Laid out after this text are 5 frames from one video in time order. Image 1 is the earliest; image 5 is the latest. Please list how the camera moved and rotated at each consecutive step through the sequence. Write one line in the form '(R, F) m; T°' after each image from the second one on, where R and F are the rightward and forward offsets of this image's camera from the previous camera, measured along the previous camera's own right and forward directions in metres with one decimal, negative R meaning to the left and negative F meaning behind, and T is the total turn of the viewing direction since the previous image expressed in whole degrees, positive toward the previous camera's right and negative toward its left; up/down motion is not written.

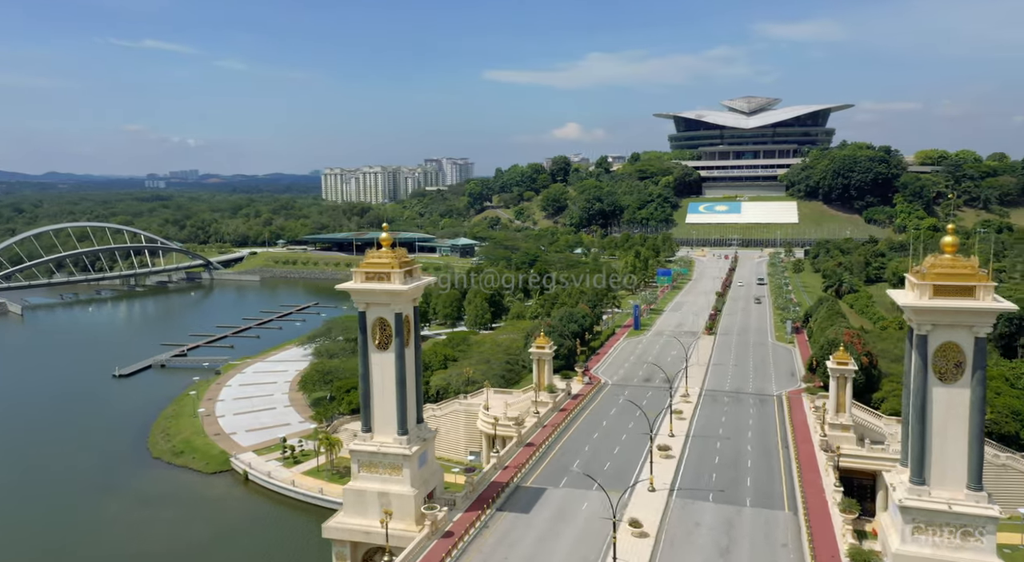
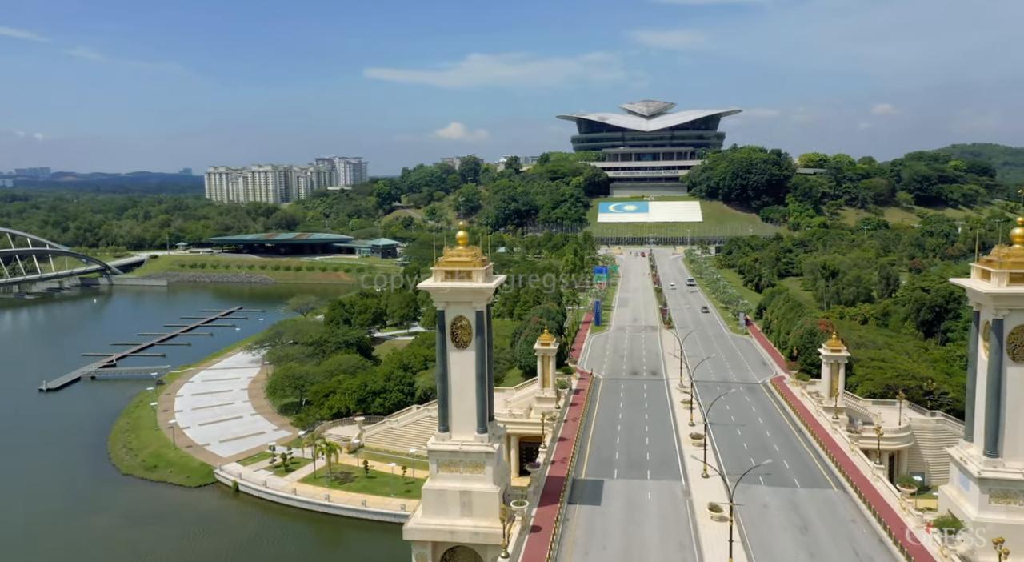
(-5.4, +0.1) m; +8°
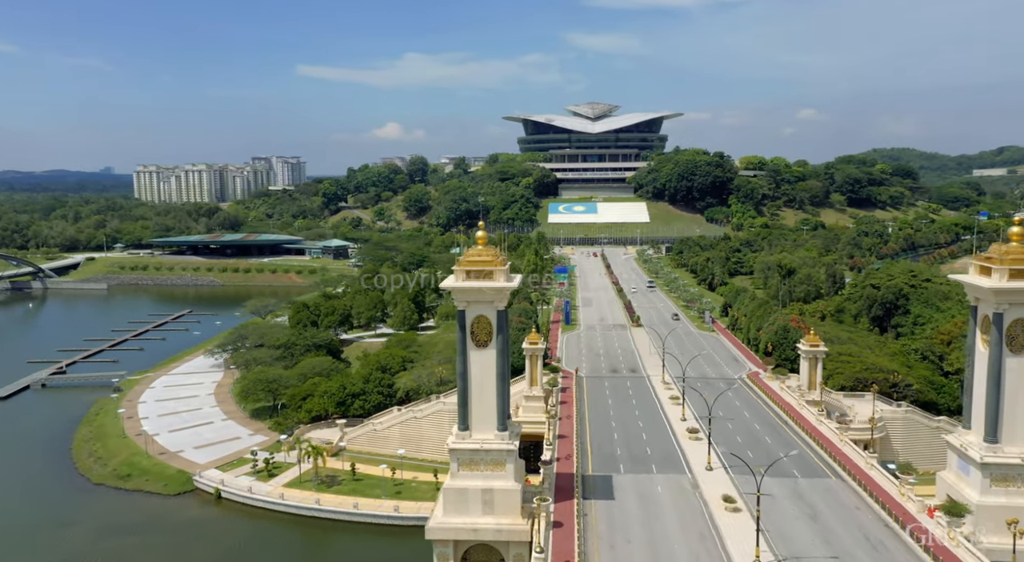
(-2.3, -0.1) m; +4°
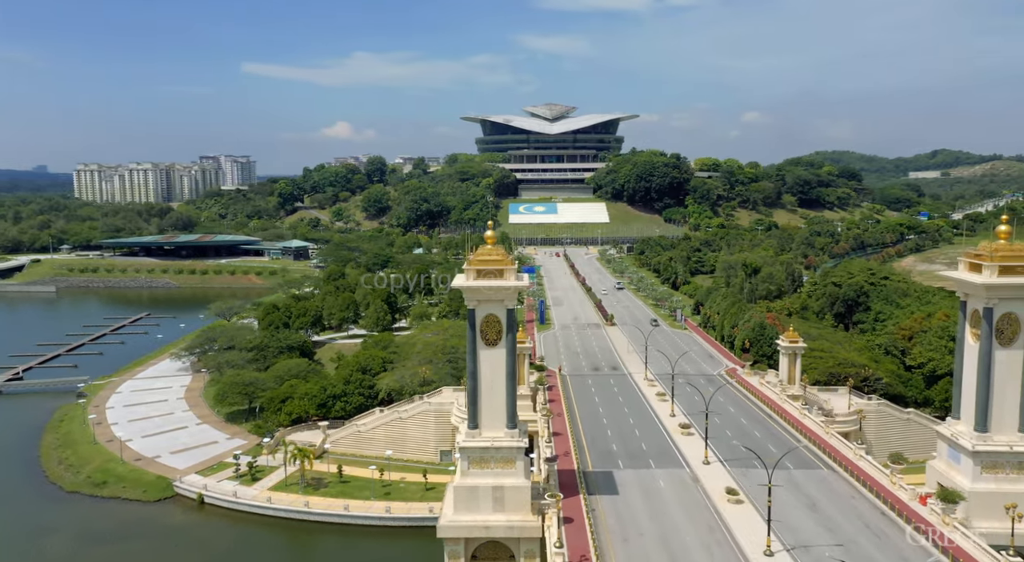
(-1.6, -0.1) m; +3°
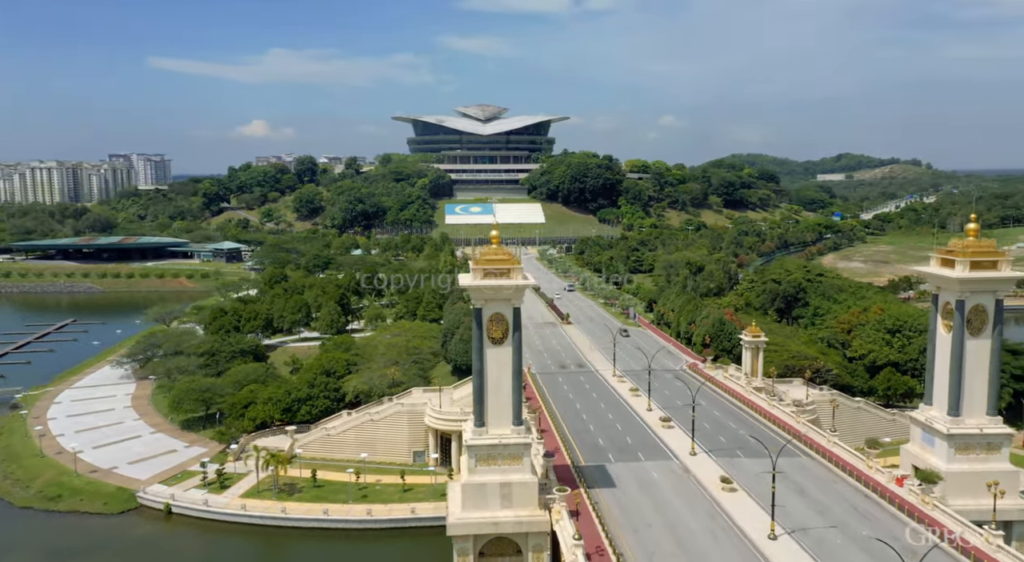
(-2.3, -0.2) m; +6°
